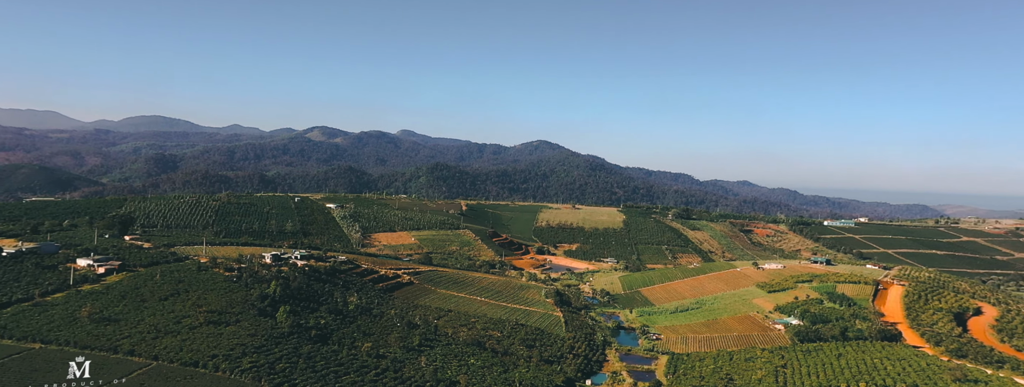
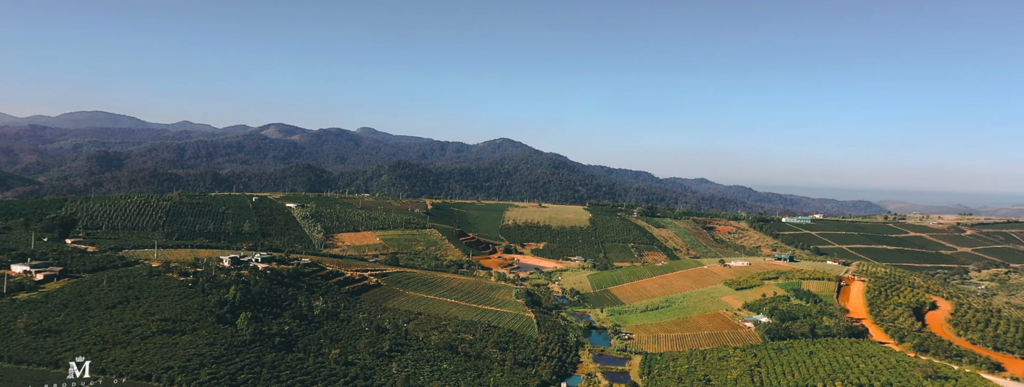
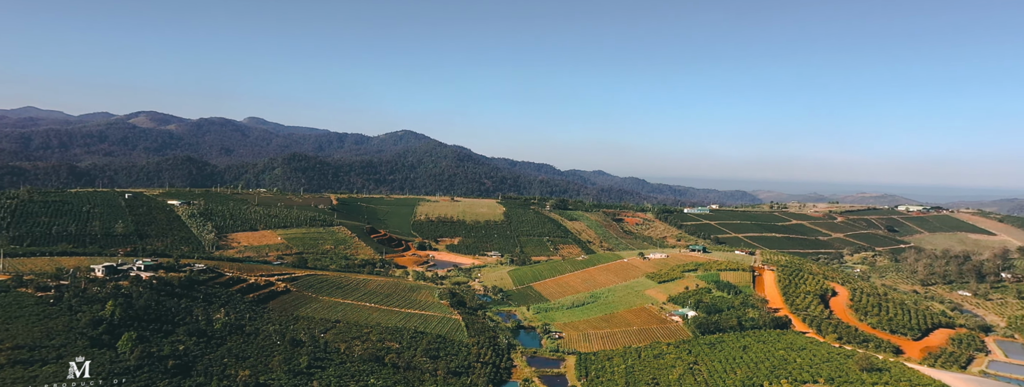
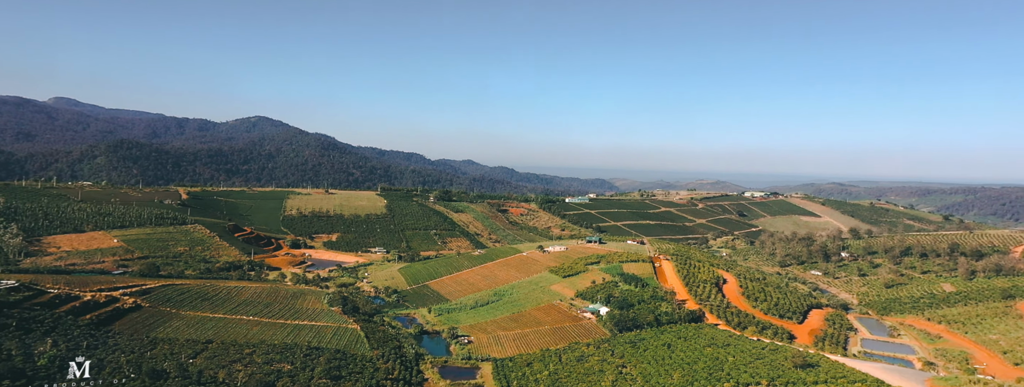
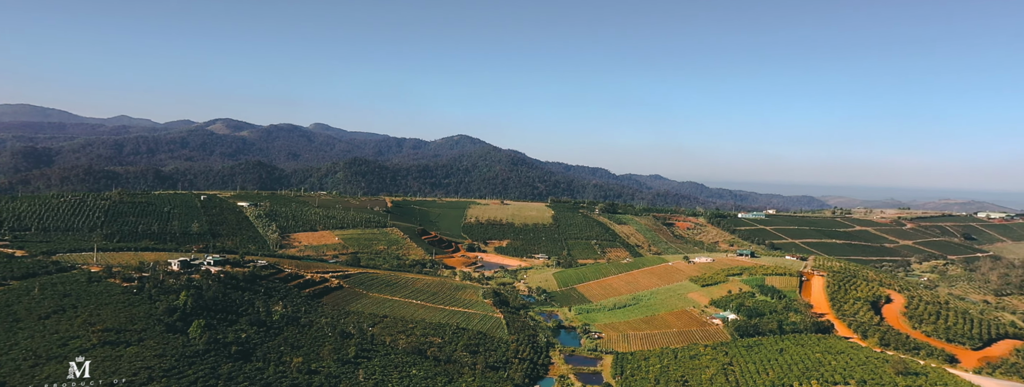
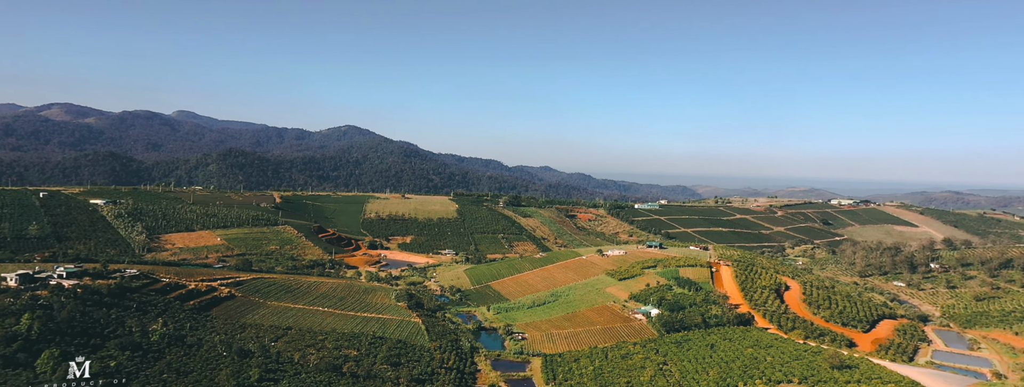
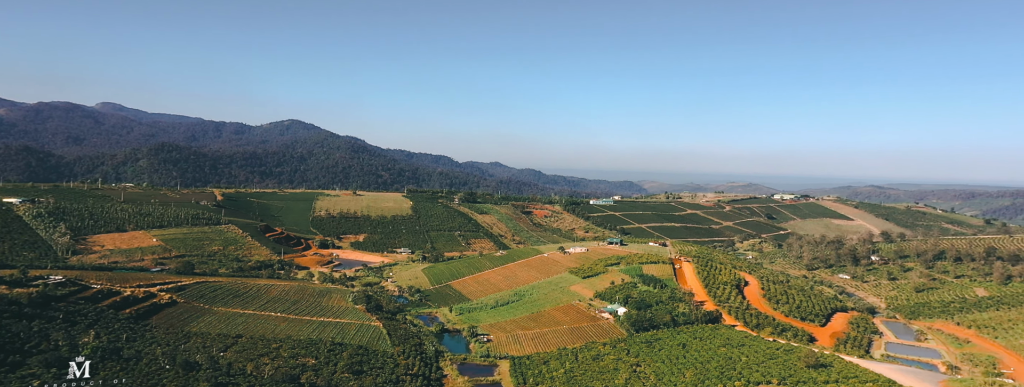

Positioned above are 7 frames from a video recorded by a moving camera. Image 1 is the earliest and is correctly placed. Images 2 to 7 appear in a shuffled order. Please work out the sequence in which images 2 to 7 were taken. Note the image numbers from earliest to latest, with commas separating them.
2, 5, 3, 6, 7, 4
